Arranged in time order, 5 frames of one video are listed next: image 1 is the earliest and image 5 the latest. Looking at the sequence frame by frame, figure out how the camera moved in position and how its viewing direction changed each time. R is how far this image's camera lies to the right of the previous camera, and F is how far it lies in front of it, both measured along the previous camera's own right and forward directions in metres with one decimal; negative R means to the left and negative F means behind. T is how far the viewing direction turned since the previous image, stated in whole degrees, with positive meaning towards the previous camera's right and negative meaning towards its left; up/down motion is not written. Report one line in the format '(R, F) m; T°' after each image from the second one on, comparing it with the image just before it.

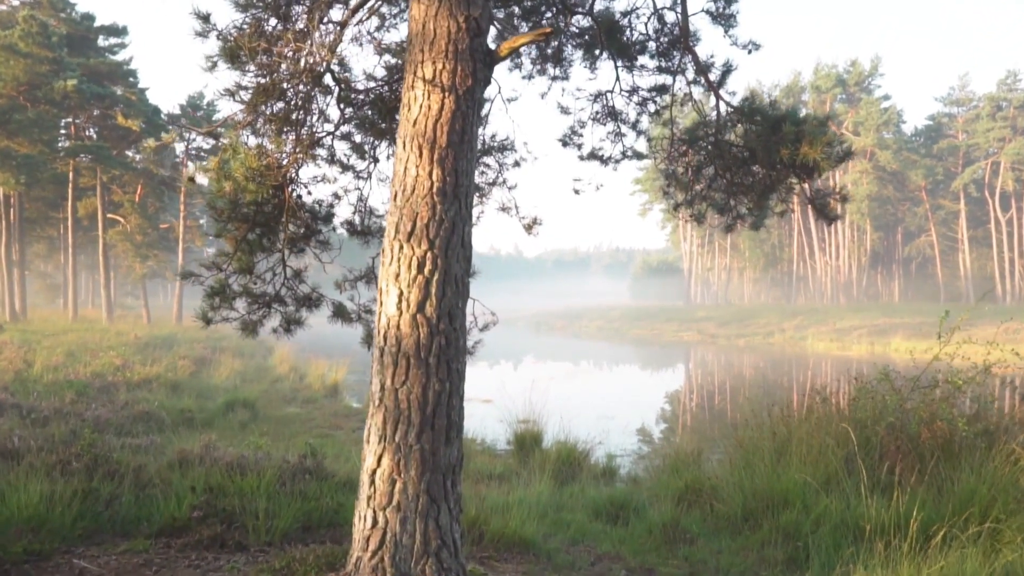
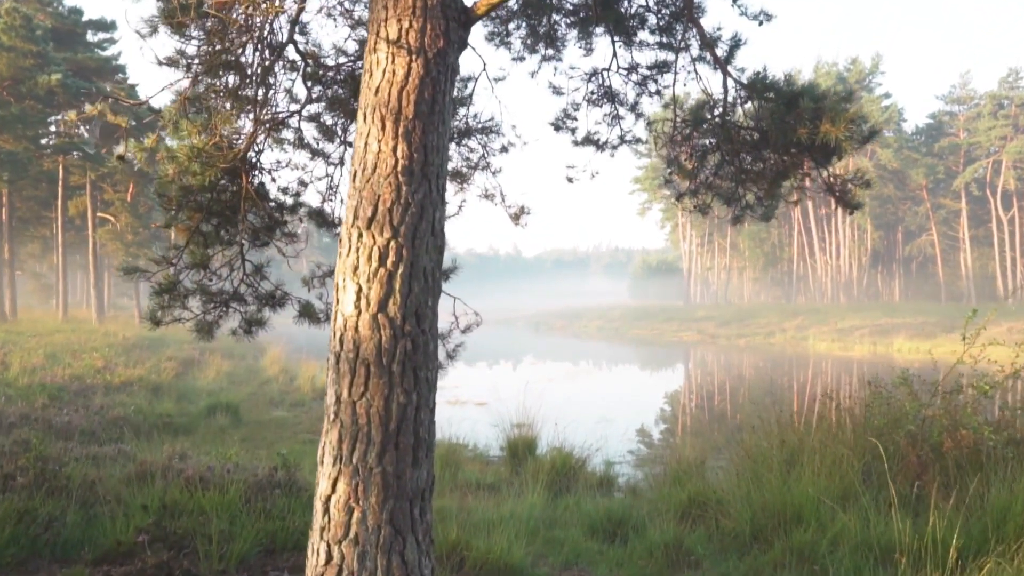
(+0.1, +0.5) m; 0°
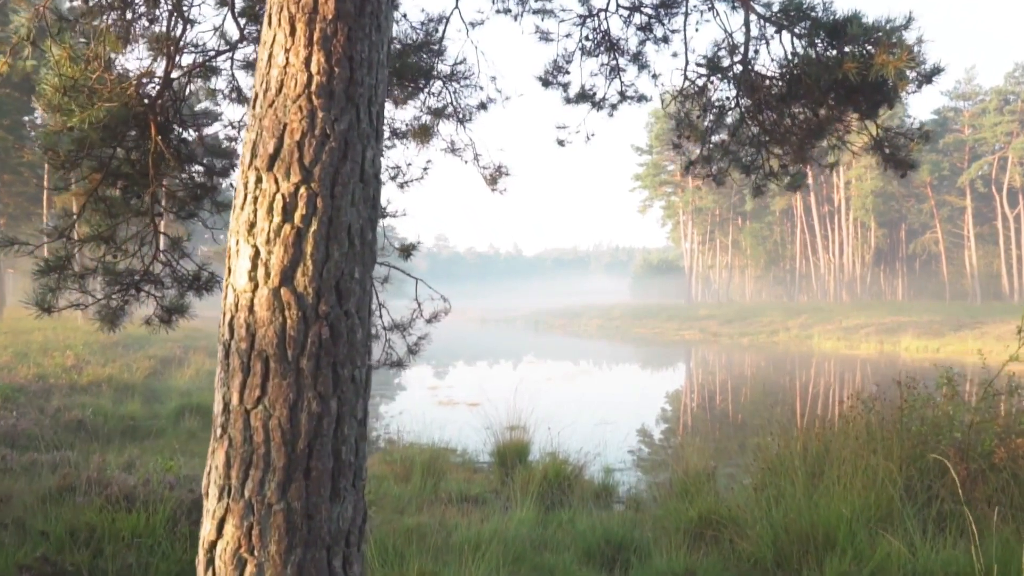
(+0.1, +0.8) m; 0°
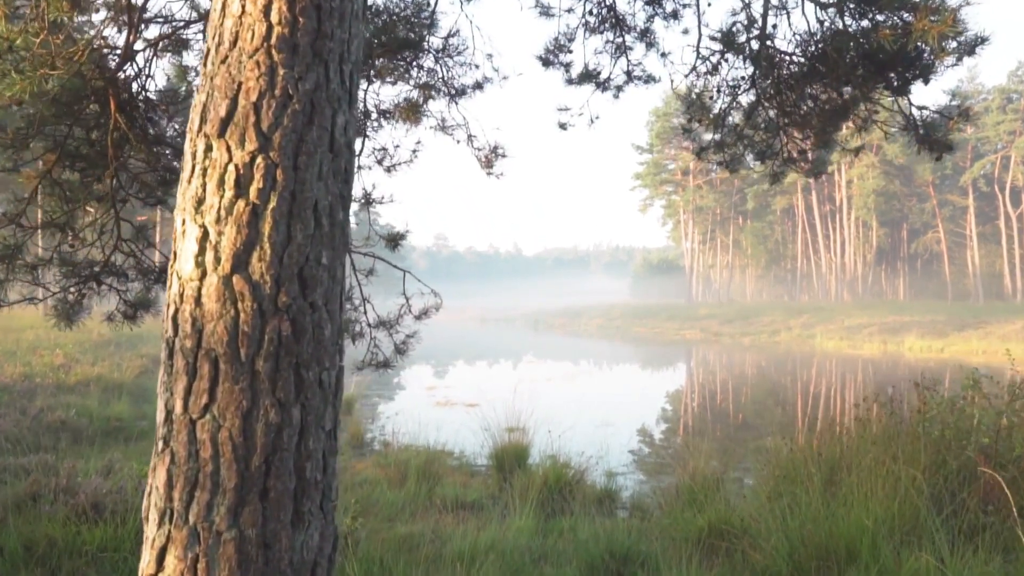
(0.0, +0.3) m; 0°
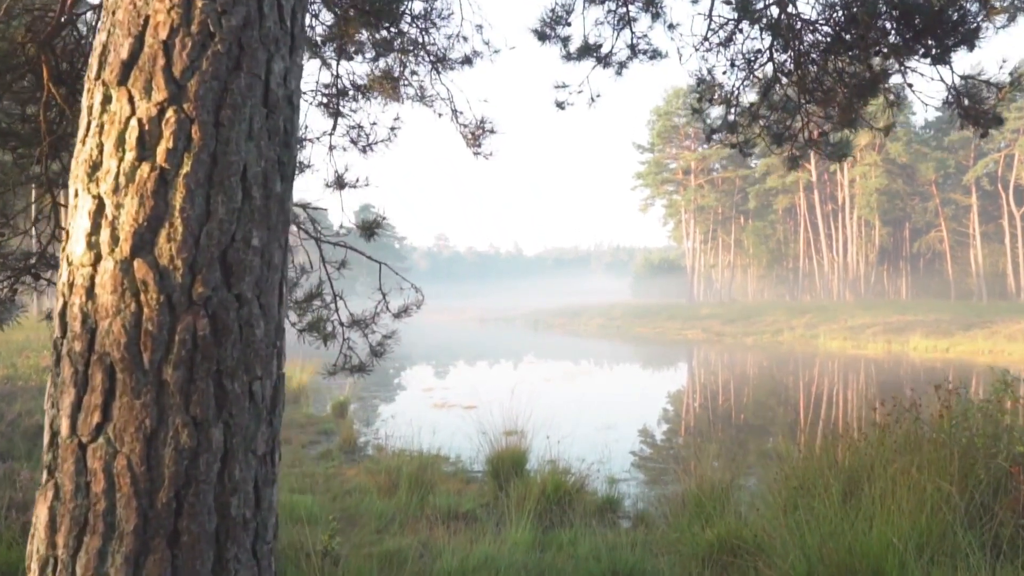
(0.0, +0.4) m; 0°
